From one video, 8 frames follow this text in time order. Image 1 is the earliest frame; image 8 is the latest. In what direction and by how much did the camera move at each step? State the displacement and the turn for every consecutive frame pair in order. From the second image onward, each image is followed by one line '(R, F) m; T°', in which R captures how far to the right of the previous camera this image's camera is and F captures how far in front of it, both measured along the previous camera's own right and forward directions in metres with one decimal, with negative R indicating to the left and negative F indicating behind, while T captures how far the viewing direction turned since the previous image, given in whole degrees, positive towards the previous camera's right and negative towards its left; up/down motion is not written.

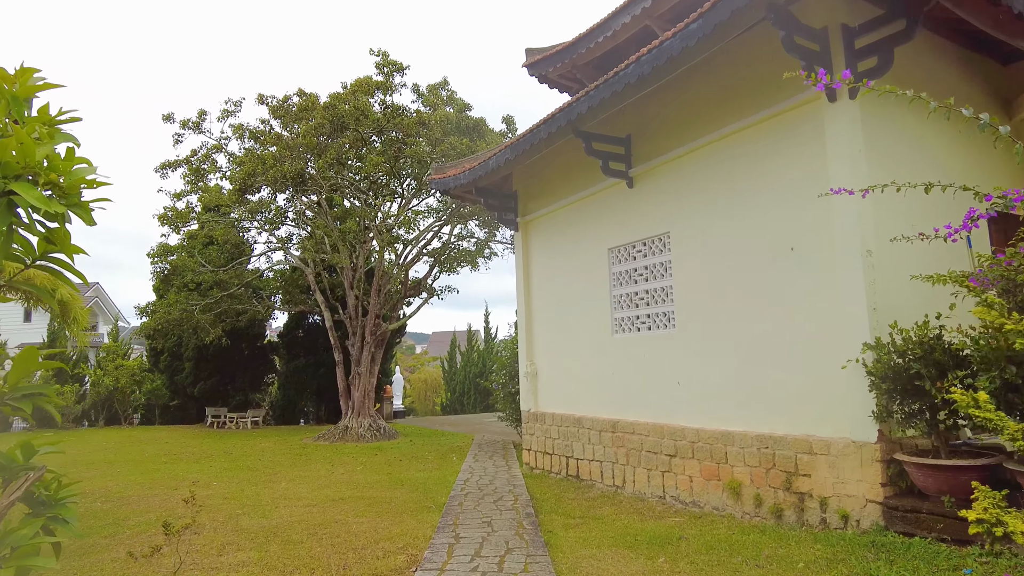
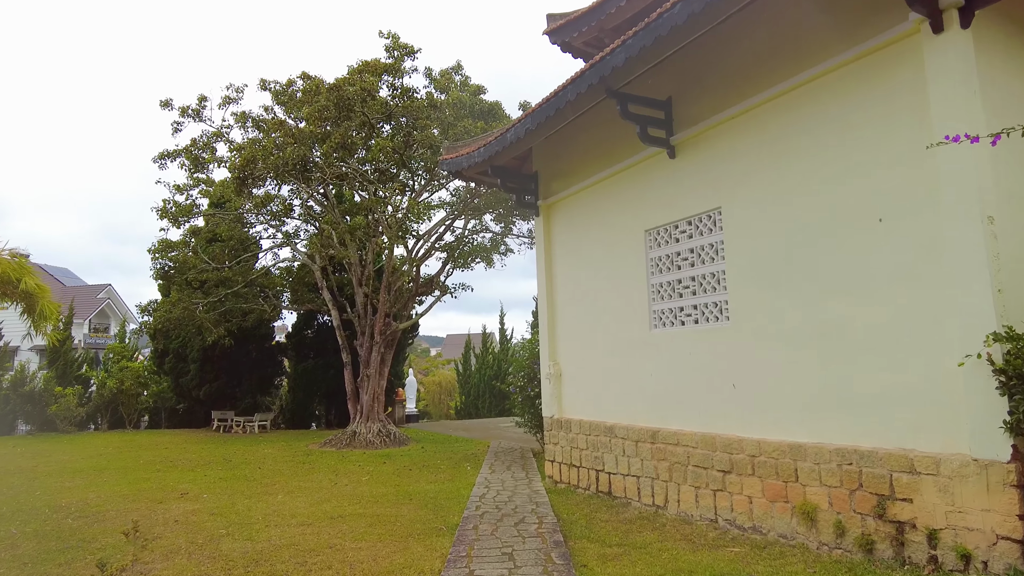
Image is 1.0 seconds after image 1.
(-0.1, +0.8) m; -1°
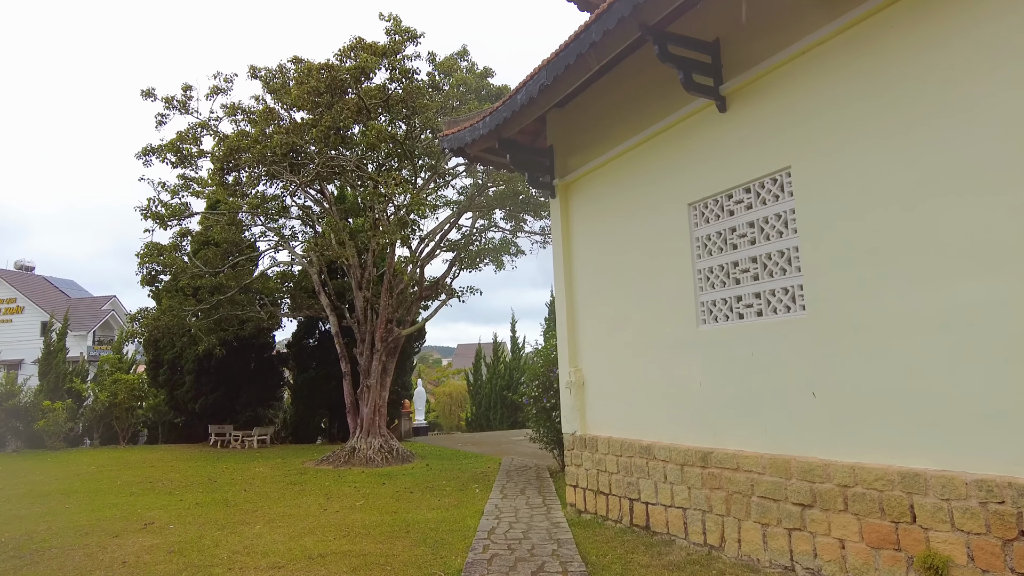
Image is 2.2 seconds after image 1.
(0.0, +1.1) m; -1°
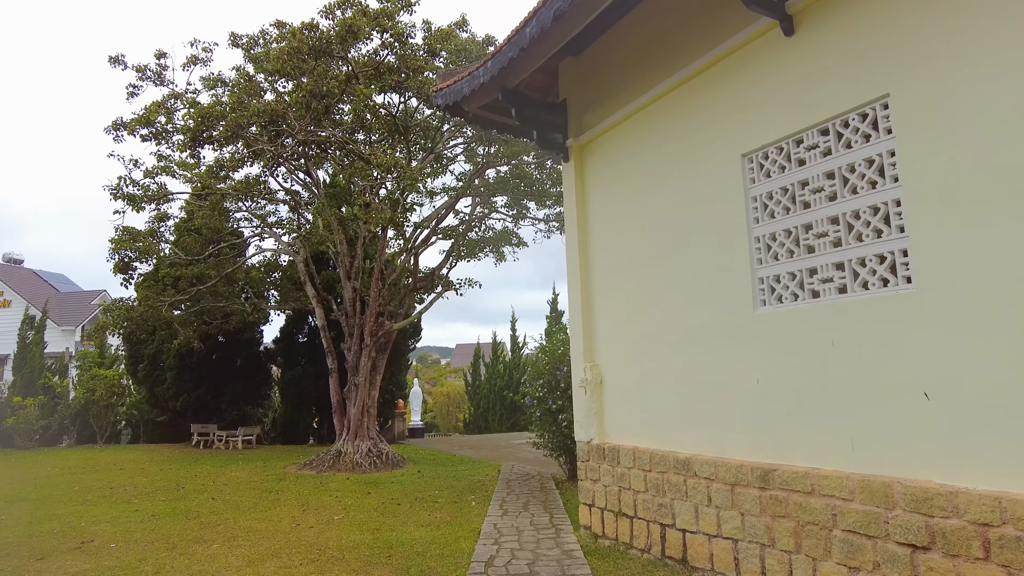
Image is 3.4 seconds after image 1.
(0.0, +1.0) m; 0°
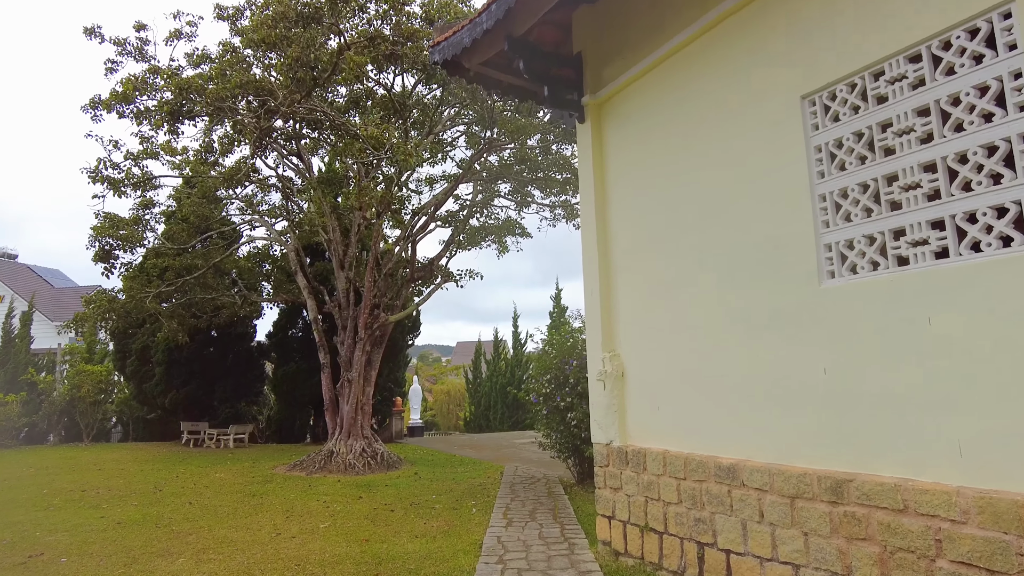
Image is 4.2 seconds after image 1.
(0.0, +0.7) m; 0°
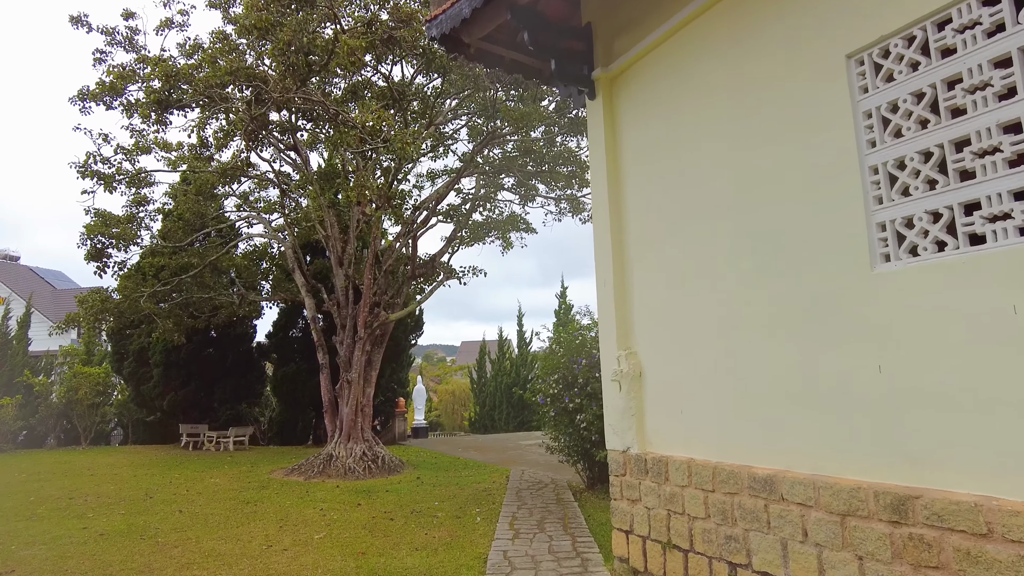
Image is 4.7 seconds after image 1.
(0.0, +0.4) m; 0°
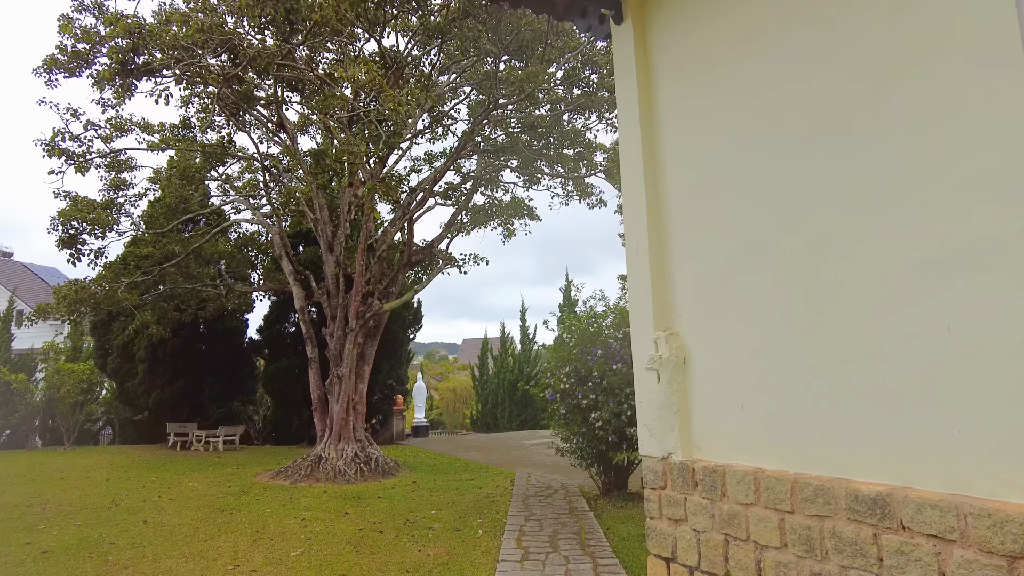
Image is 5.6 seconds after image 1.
(0.0, +0.8) m; 0°
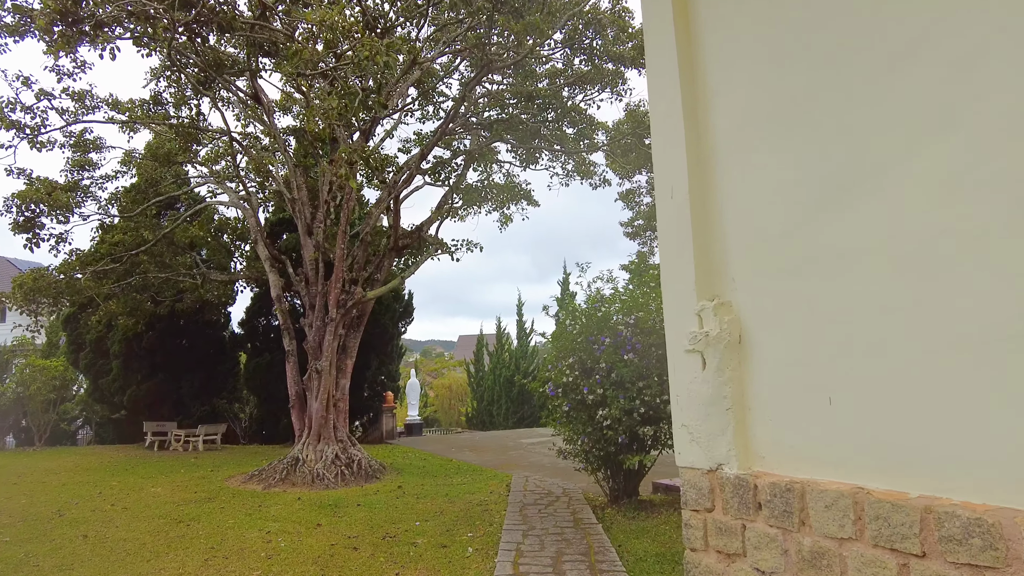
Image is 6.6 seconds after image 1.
(0.0, +0.8) m; 0°
